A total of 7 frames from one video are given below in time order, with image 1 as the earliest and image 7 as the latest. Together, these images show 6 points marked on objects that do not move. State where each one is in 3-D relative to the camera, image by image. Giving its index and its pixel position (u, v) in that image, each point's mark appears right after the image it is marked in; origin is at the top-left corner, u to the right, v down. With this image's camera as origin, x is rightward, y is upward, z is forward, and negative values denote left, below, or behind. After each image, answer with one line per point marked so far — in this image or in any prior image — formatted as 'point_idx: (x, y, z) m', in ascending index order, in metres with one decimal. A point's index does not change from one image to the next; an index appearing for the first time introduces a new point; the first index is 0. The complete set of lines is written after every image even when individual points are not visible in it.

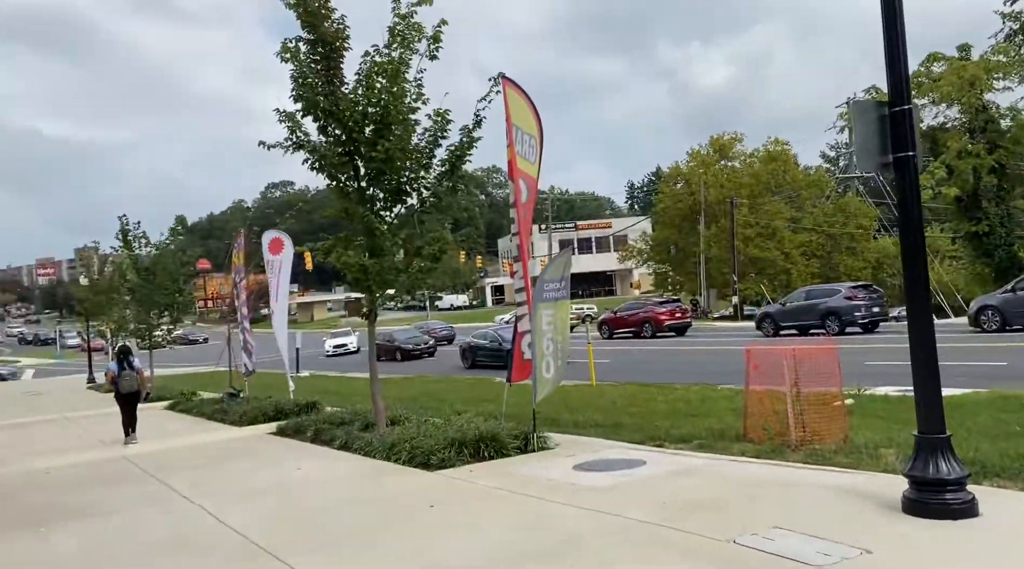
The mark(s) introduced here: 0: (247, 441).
0: (-4.2, -2.5, +13.2) m
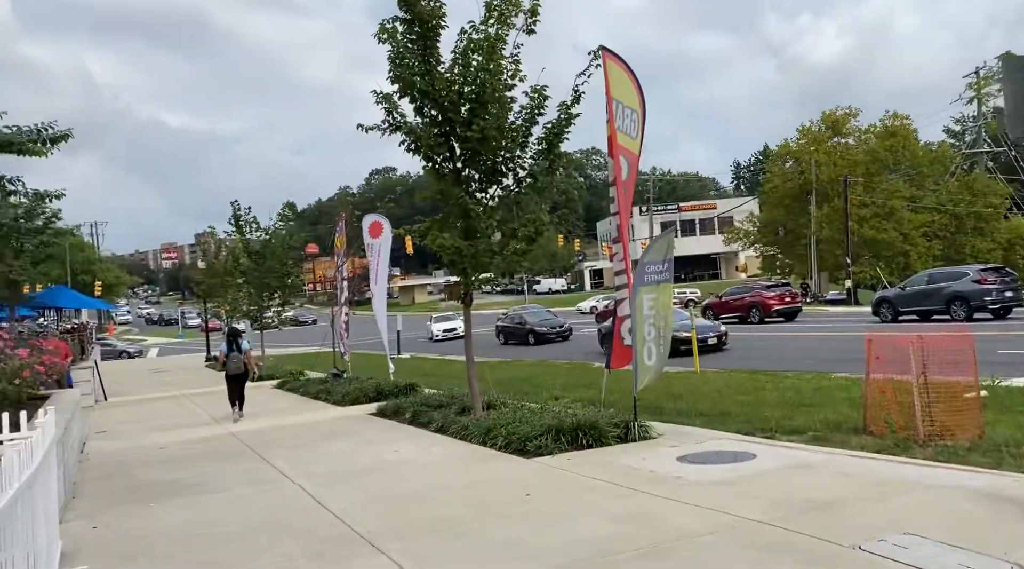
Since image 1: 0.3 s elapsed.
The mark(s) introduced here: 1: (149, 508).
0: (-2.6, -2.2, +13.4) m
1: (-3.4, -2.1, +7.9) m
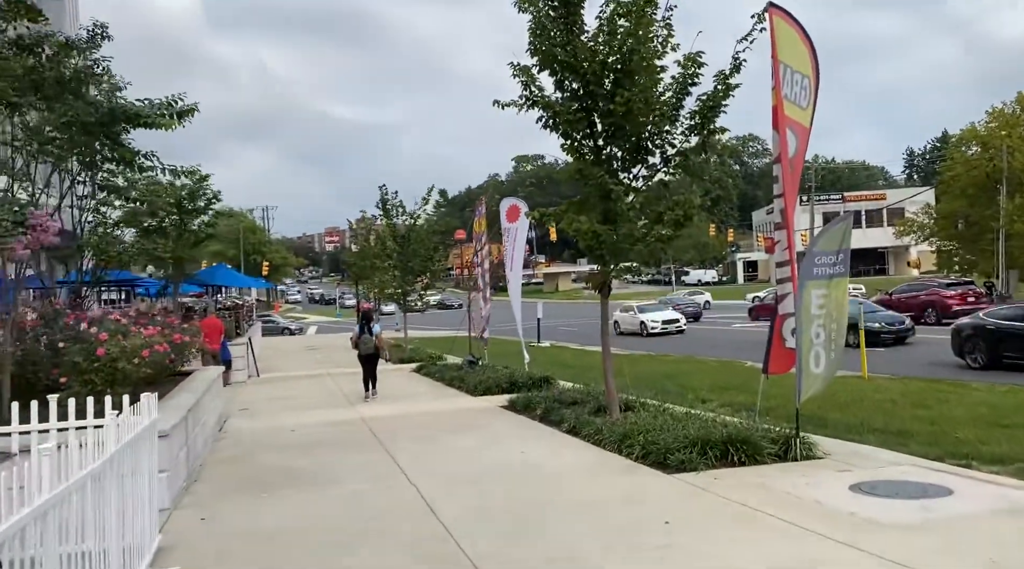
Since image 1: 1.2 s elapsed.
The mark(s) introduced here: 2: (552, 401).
0: (-0.5, -2.0, +12.8) m
1: (-2.3, -1.9, +7.5) m
2: (+0.6, -1.7, +12.2) m
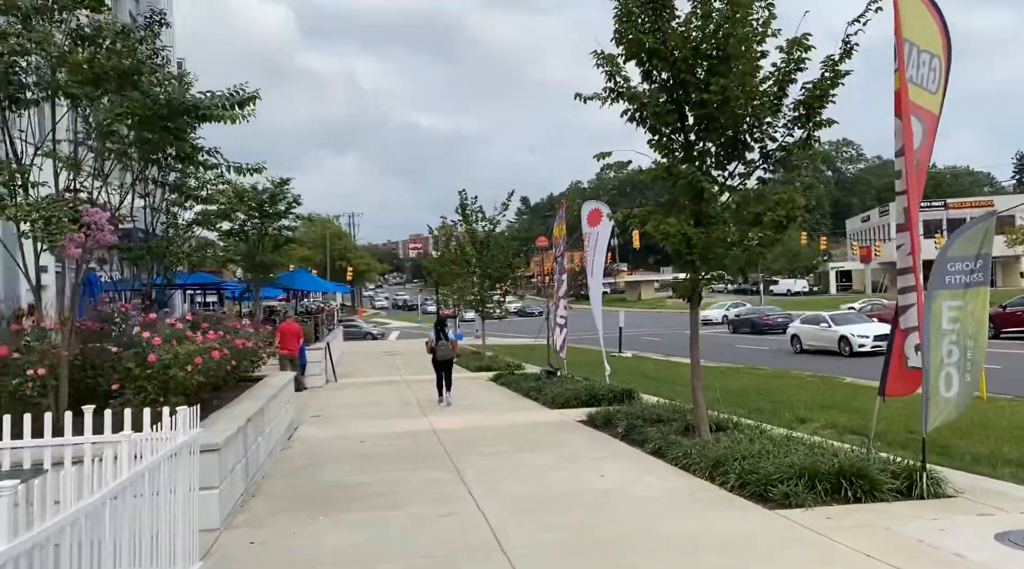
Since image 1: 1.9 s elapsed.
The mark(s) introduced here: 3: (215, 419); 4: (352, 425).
0: (+0.6, -2.1, +12.0) m
1: (-1.6, -2.0, +6.9) m
2: (+1.7, -1.8, +11.4) m
3: (-2.8, -1.3, +7.8) m
4: (-2.6, -2.3, +13.7) m
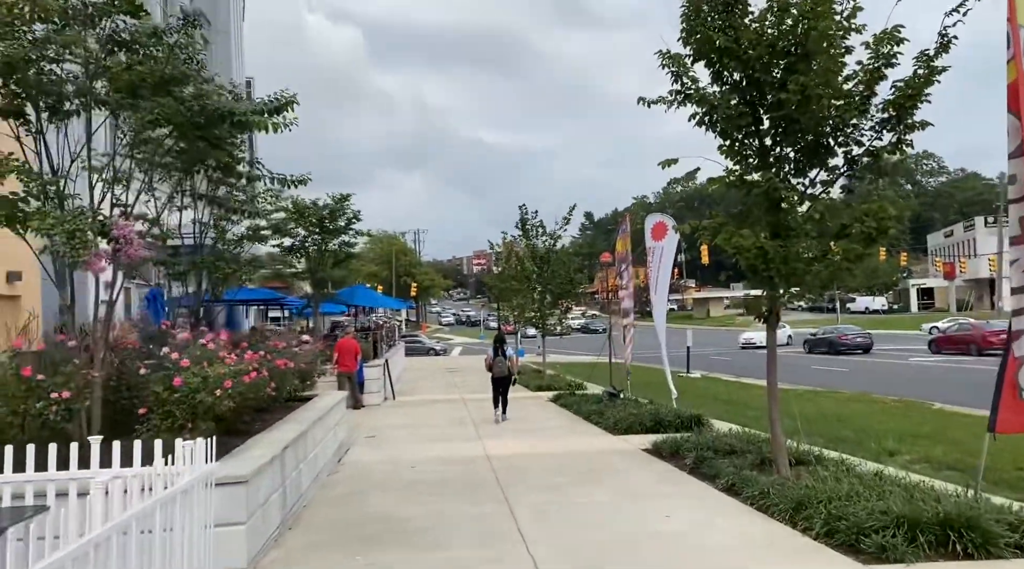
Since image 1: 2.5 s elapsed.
0: (+1.4, -2.3, +11.2) m
1: (-1.2, -2.1, +6.3) m
2: (+2.4, -2.1, +10.5) m
3: (-2.3, -1.4, +7.3) m
4: (-1.7, -2.6, +13.2) m
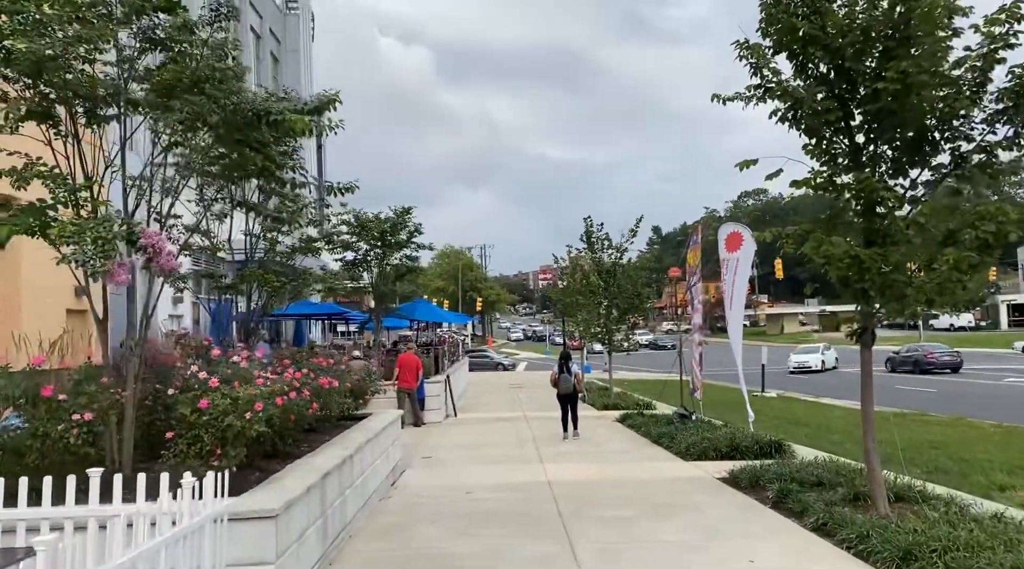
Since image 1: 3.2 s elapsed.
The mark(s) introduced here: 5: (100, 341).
0: (+2.2, -2.5, +10.3) m
1: (-0.8, -2.2, +5.6) m
2: (+3.1, -2.2, +9.5) m
3: (-1.8, -1.5, +6.7) m
4: (-0.7, -2.8, +12.5) m
5: (-3.5, -0.5, +7.0) m
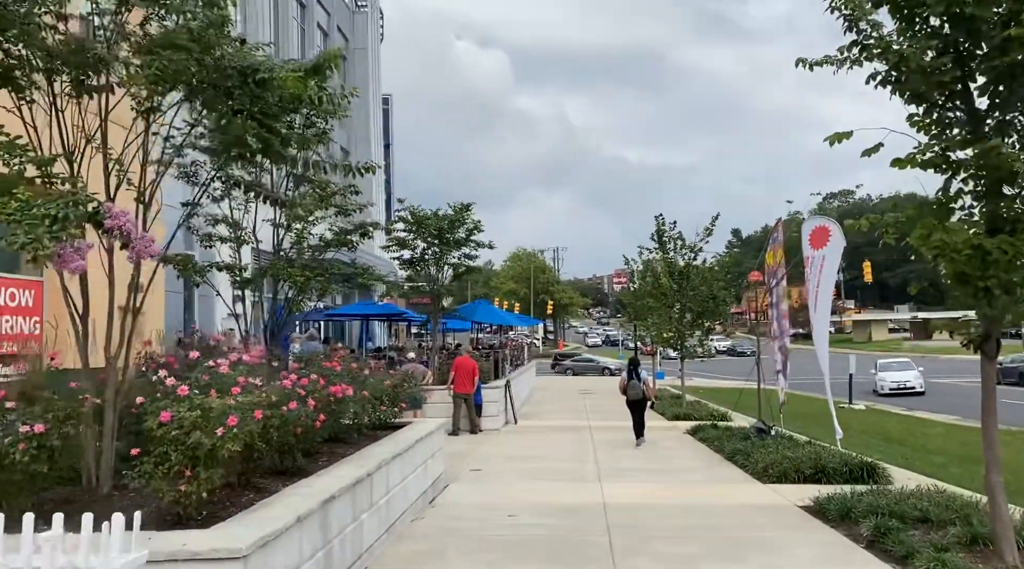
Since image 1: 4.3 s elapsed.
0: (+2.7, -2.5, +8.9) m
1: (-0.7, -2.1, +4.5) m
2: (+3.6, -2.2, +8.0) m
3: (-1.6, -1.5, +5.7) m
4: (0.0, -2.7, +11.3) m
5: (-3.2, -0.4, +6.1) m
